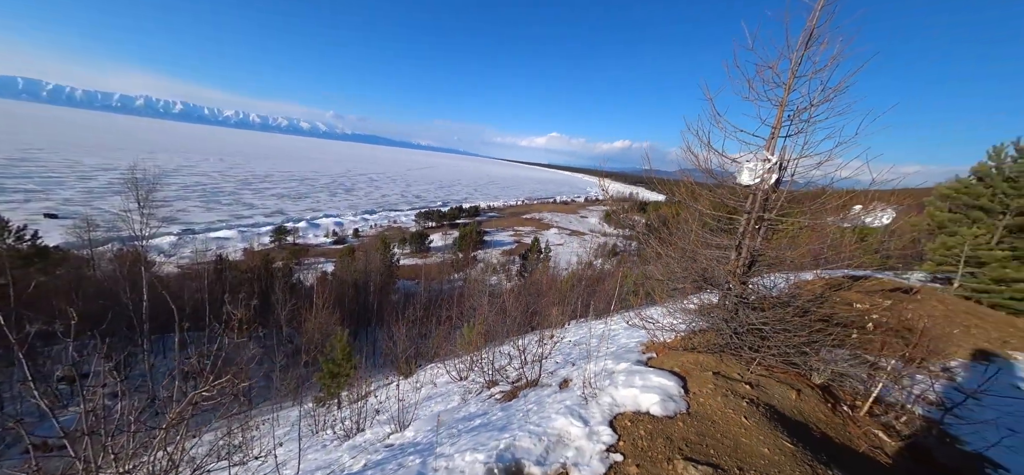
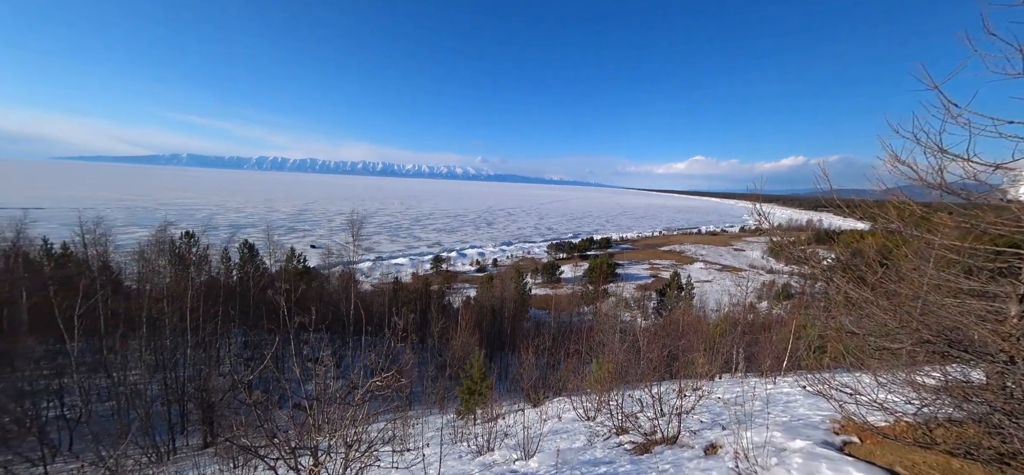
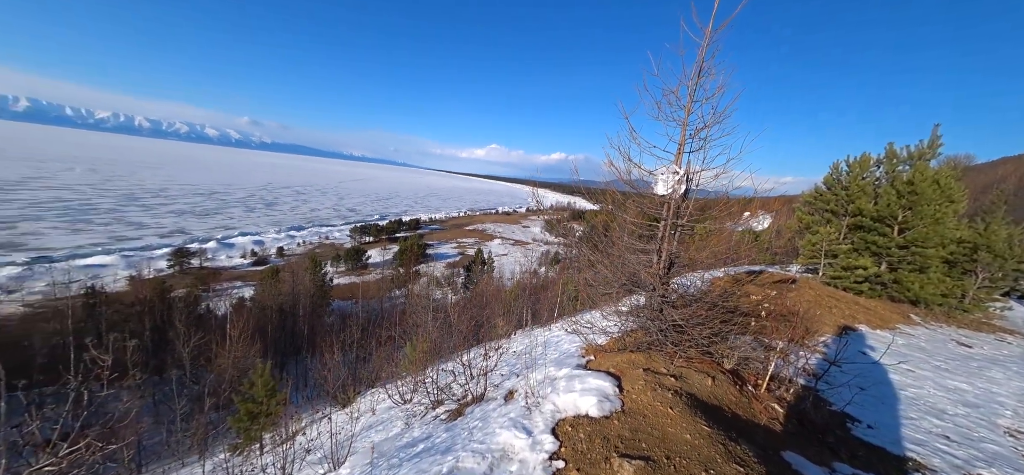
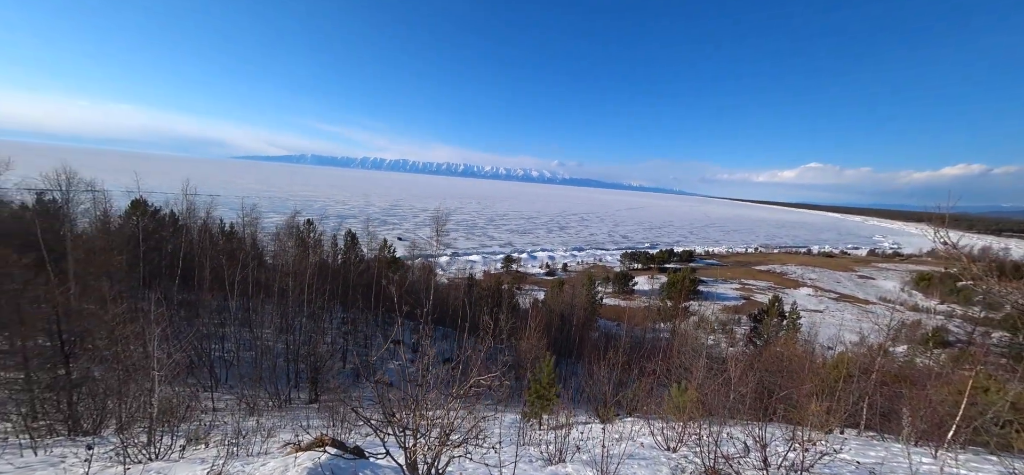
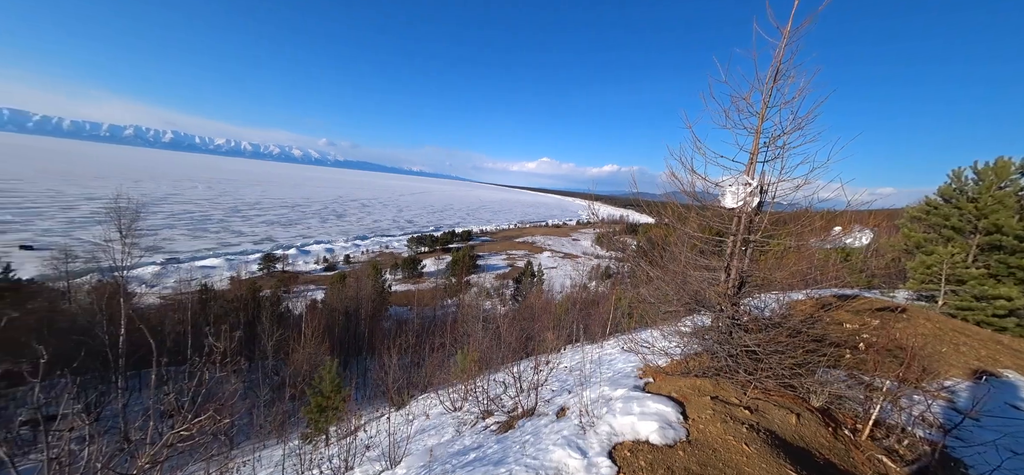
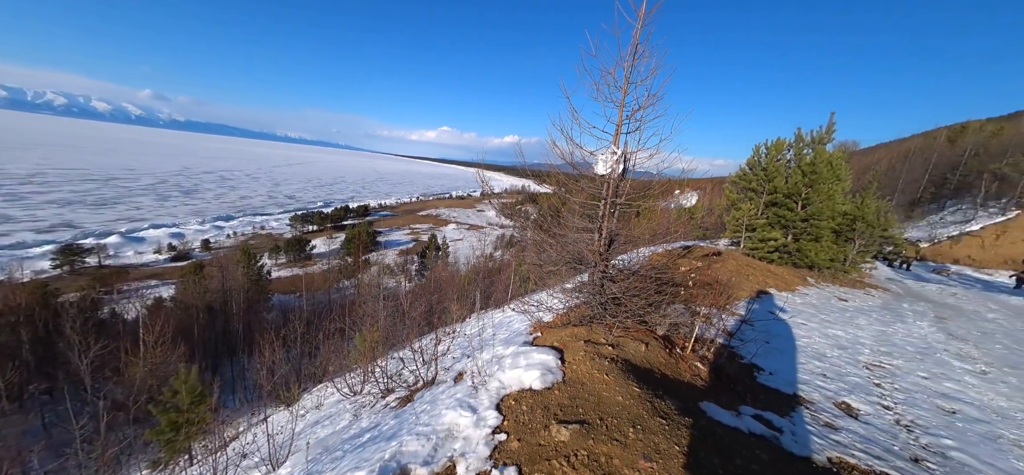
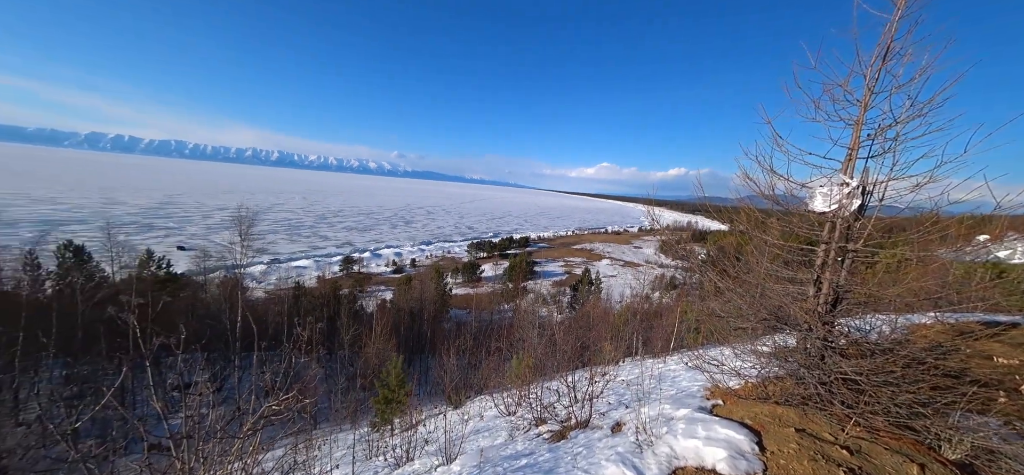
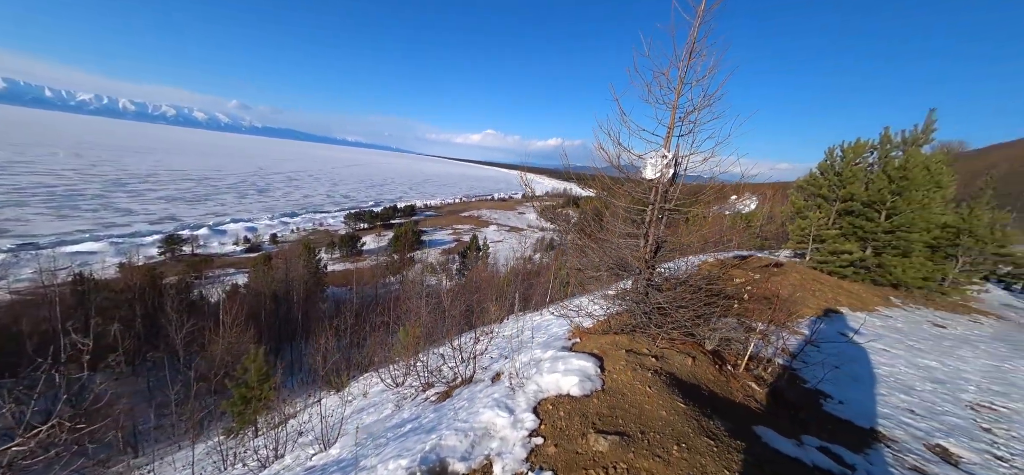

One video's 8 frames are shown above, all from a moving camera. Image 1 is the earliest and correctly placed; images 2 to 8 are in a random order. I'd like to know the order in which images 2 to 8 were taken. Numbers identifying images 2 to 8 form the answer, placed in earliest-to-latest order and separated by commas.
8, 6, 3, 5, 7, 2, 4
